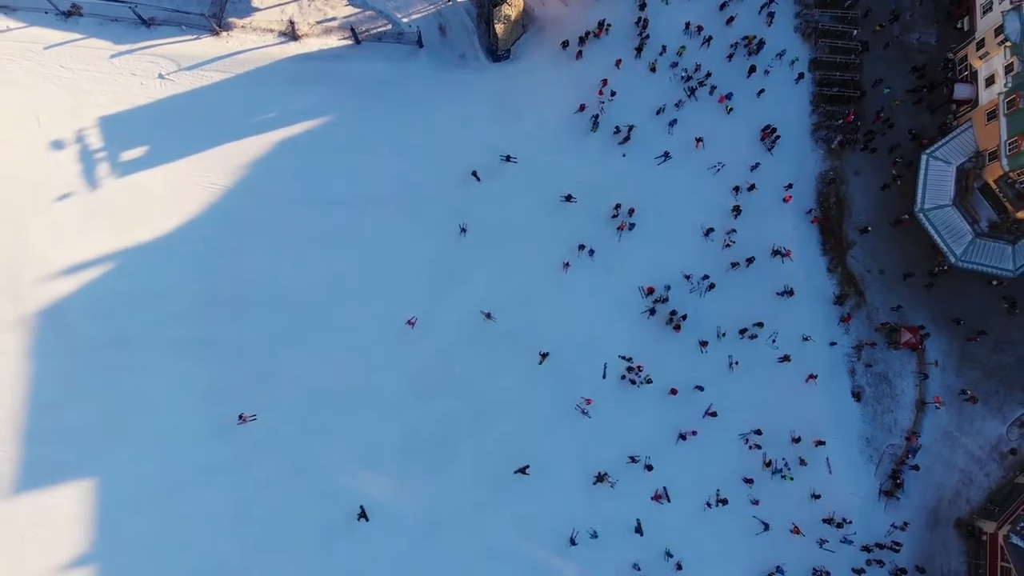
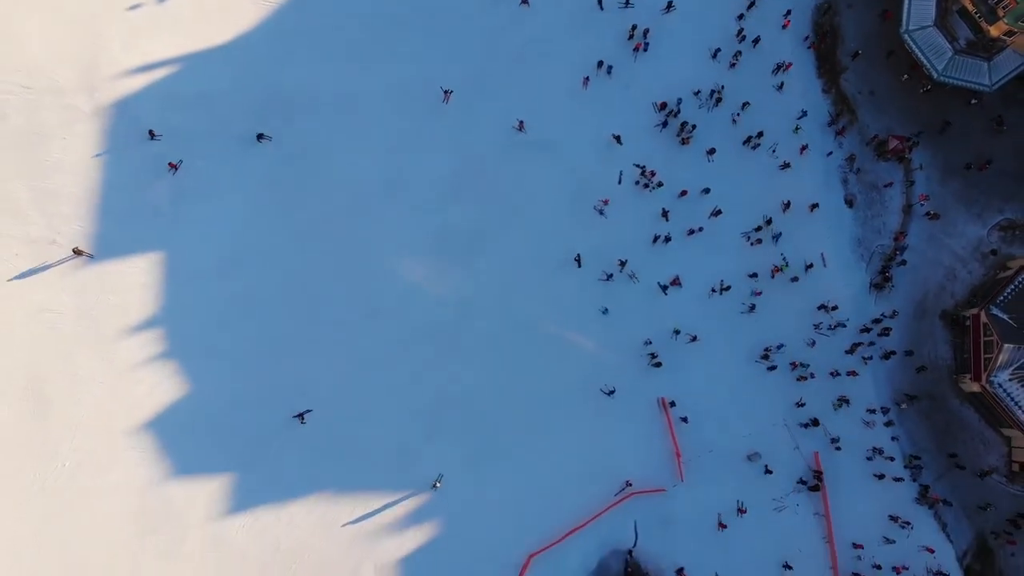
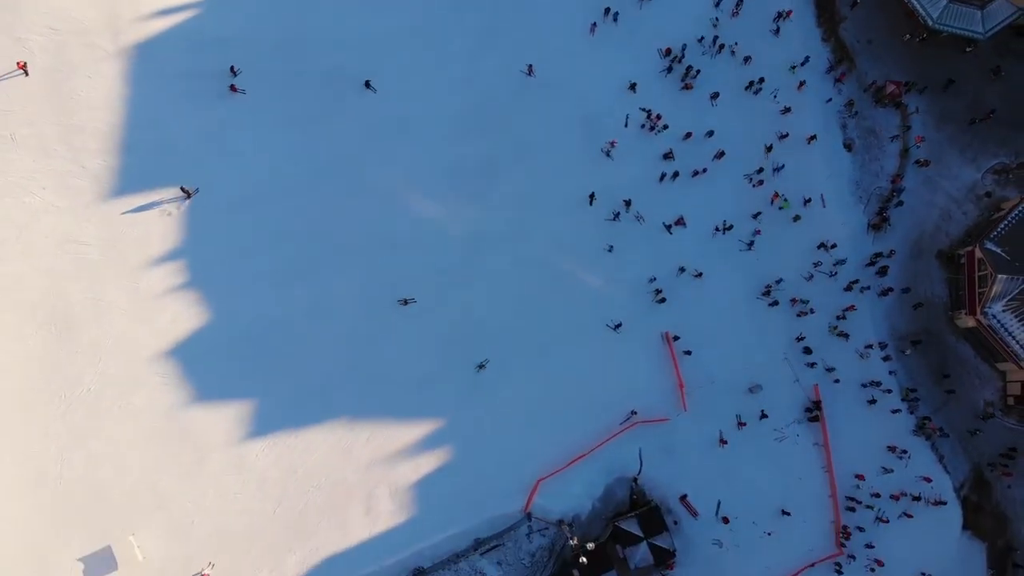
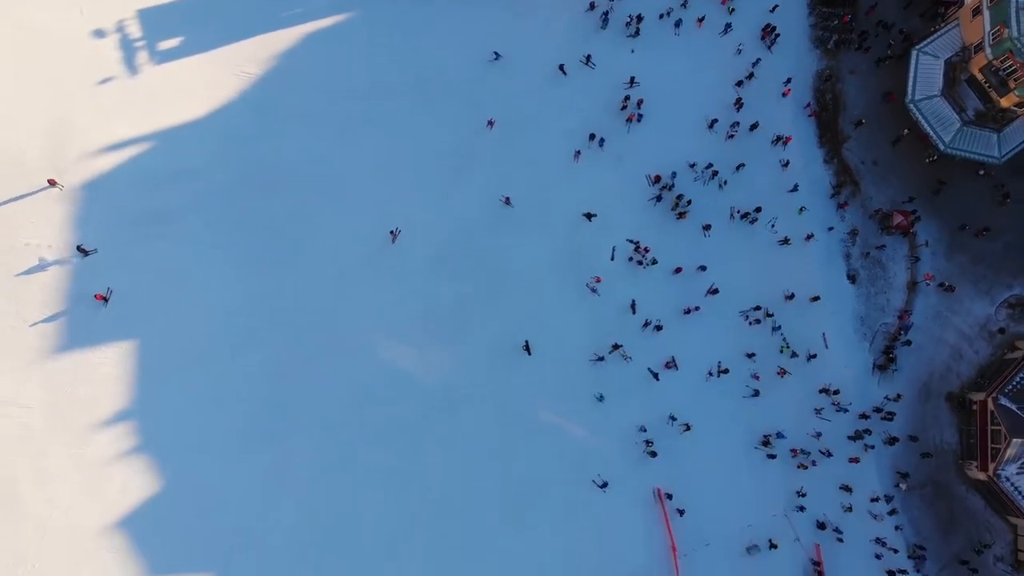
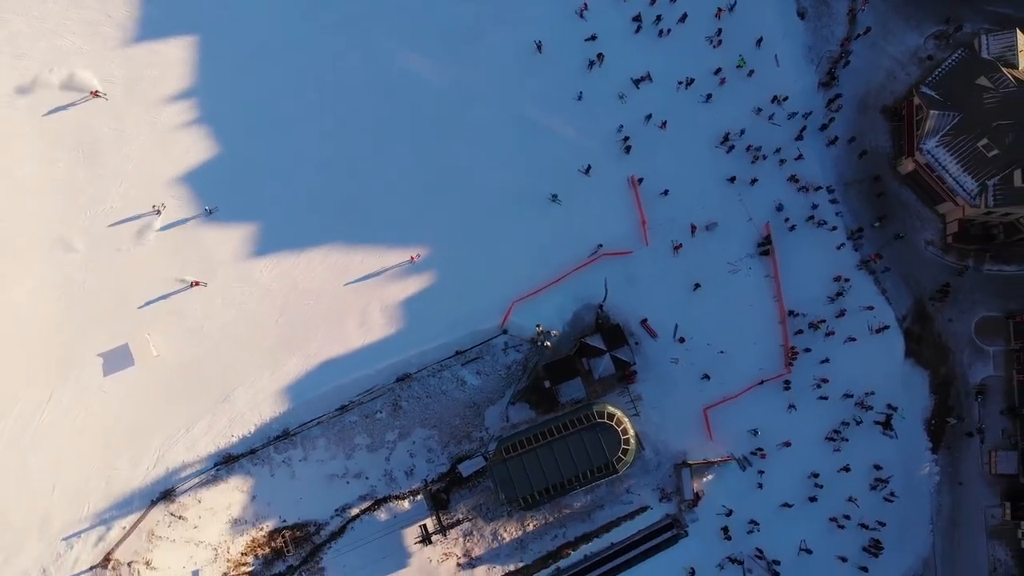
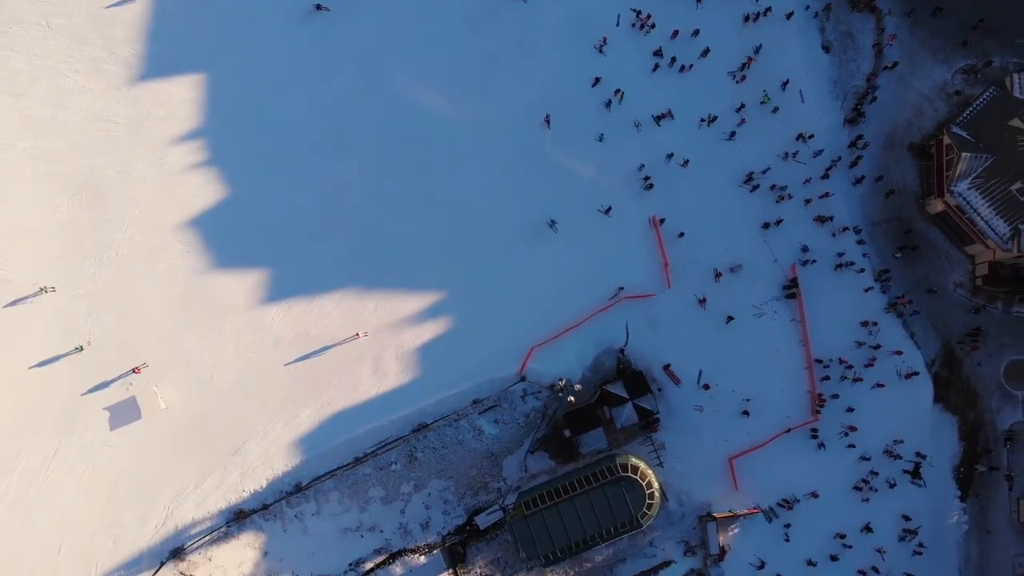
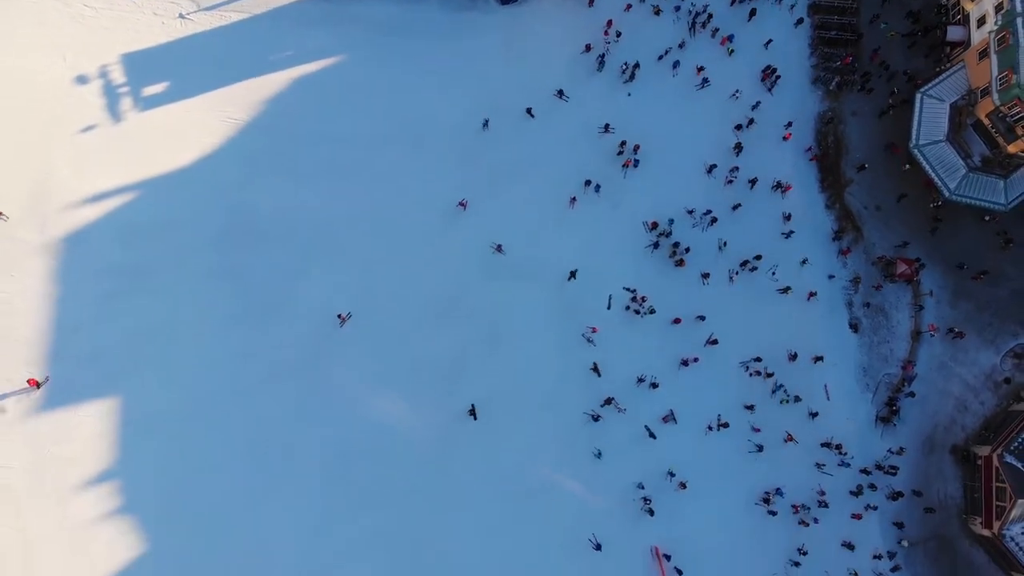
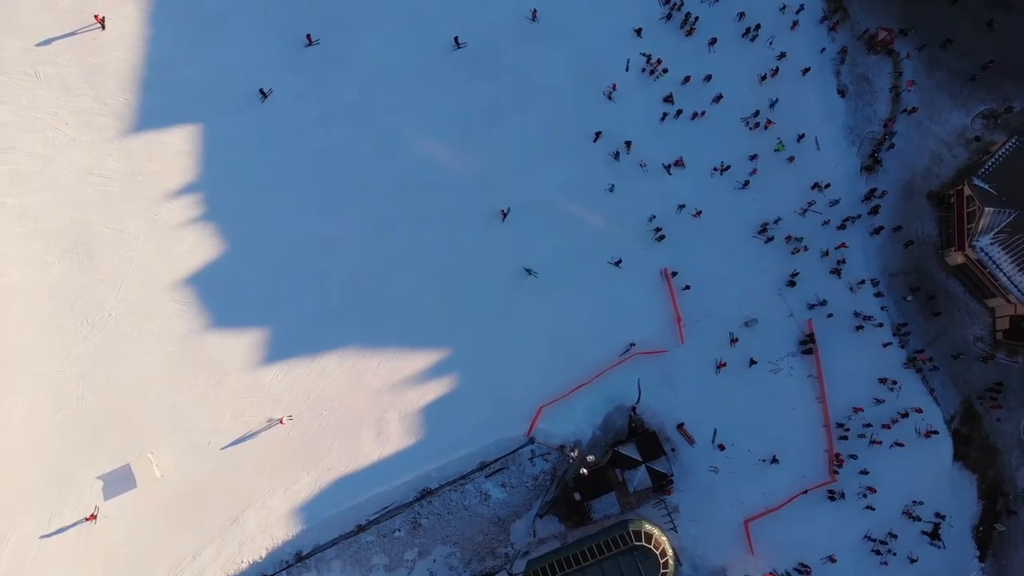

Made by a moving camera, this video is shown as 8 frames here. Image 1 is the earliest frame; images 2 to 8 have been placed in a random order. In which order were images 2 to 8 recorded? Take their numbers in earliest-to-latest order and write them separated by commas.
7, 4, 2, 3, 8, 6, 5
